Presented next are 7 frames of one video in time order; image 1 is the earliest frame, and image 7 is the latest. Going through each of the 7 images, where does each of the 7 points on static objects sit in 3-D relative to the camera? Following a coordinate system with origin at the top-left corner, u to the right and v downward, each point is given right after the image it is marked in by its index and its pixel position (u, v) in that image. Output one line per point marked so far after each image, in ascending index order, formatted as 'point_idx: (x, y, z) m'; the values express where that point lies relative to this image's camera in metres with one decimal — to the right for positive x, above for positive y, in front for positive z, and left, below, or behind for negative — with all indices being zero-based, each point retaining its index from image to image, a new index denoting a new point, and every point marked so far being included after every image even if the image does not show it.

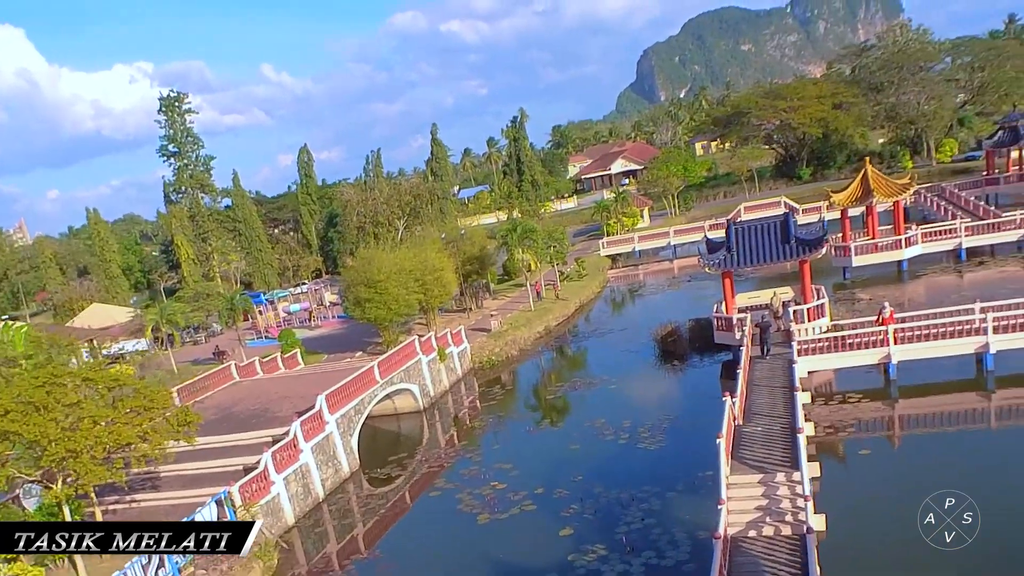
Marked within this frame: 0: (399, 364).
0: (-2.5, -1.7, +19.4) m
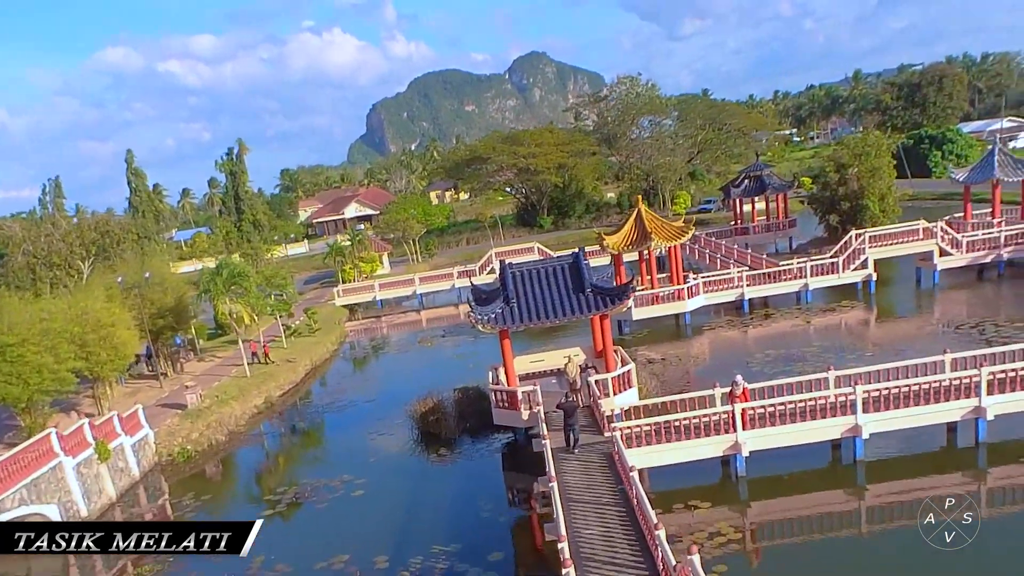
0: (-6.9, -2.7, +12.5) m
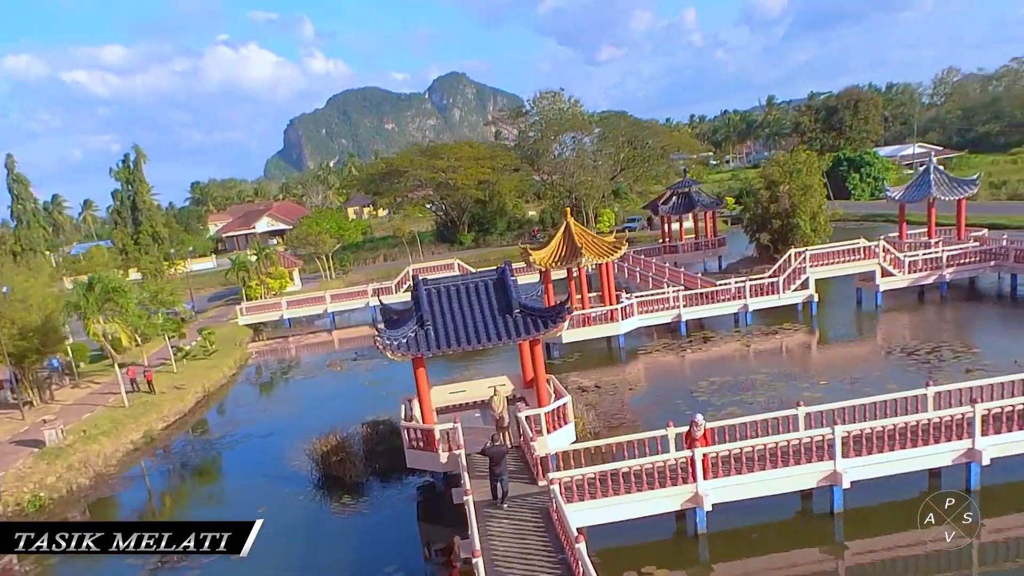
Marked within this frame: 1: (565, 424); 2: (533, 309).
0: (-7.8, -2.8, +9.8) m
1: (+0.7, -1.9, +12.4) m
2: (+0.3, -0.3, +11.8) m
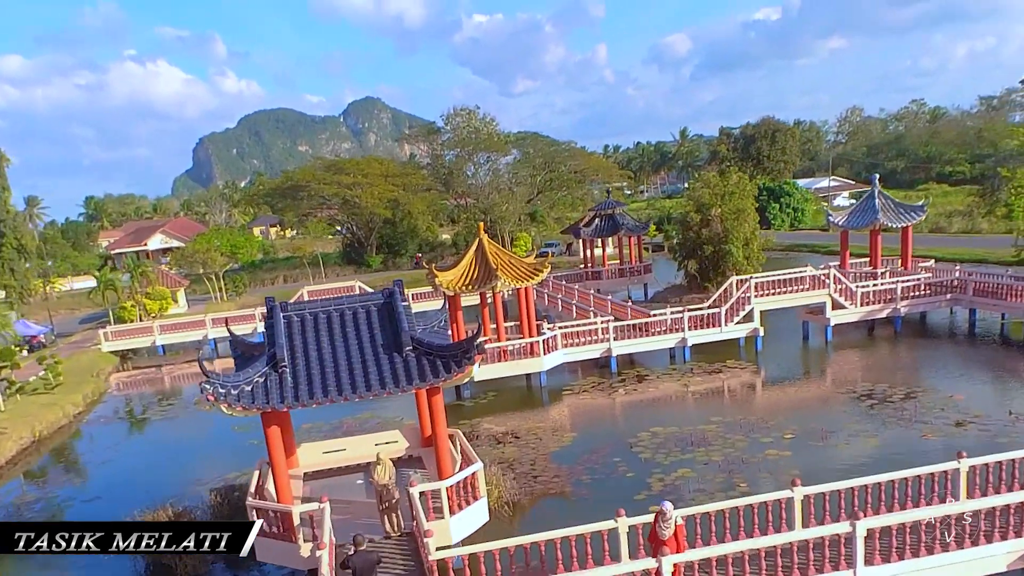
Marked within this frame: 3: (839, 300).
0: (-8.7, -2.9, +5.8) m
1: (-0.4, -2.2, +9.2) m
2: (-0.7, -0.6, +8.7) m
3: (+7.3, -0.3, +19.9) m
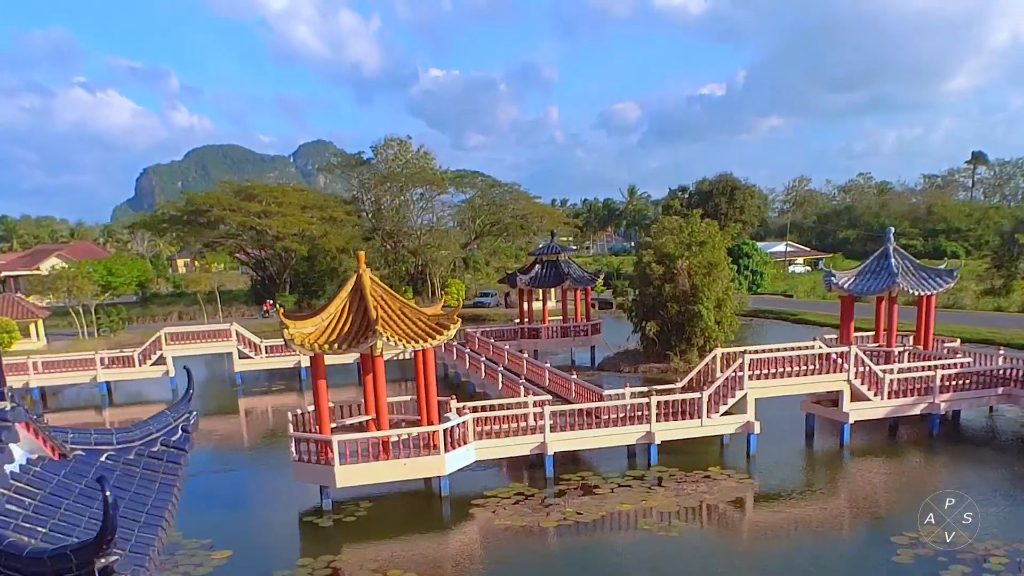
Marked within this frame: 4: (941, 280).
0: (-9.5, -2.5, -0.7) m
1: (-1.4, -2.5, +3.4) m
2: (-1.6, -0.8, +2.9) m
3: (+5.7, -1.6, +14.6) m
4: (+8.8, +0.2, +18.1) m
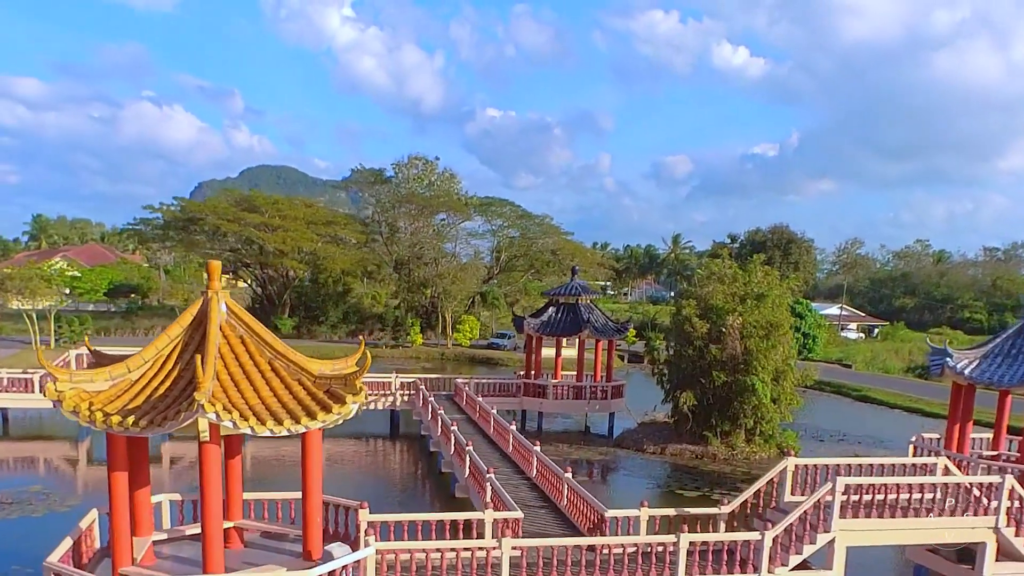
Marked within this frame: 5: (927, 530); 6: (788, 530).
0: (-10.6, -1.6, -5.2) m
1: (-2.4, -2.4, -1.6) m
2: (-2.5, -0.7, -2.0) m
3: (+5.2, -2.6, +9.4) m
4: (+8.6, -1.2, +12.8) m
5: (+4.1, -2.4, +9.1) m
6: (+2.7, -2.3, +8.7) m
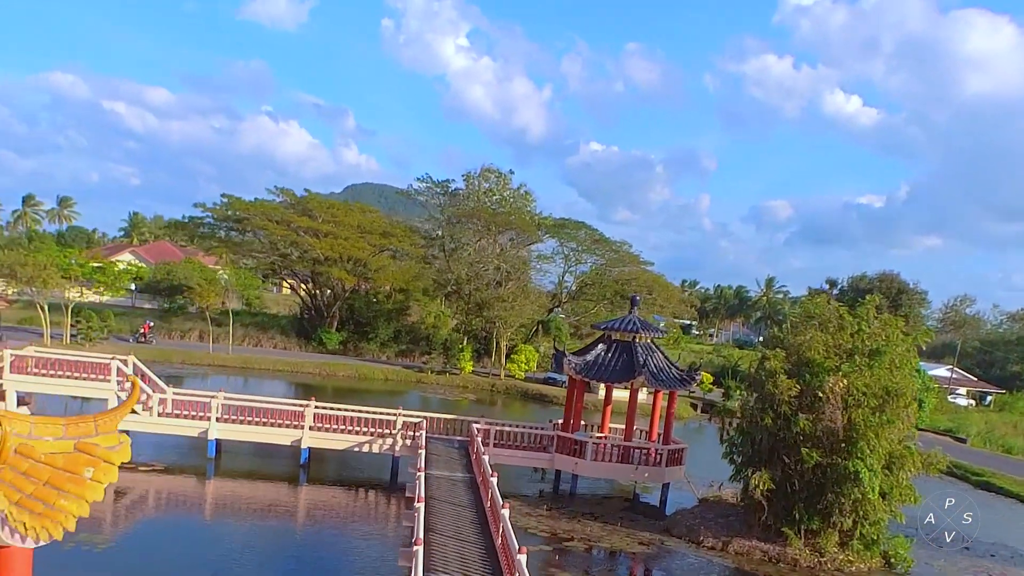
0: (-12.4, -0.4, -8.2) m
1: (-3.9, -2.0, -5.4) m
2: (-4.0, -0.2, -5.7) m
3: (+4.6, -3.1, +4.7) m
4: (+8.4, -2.1, +7.9) m
5: (+3.5, -2.9, +4.5) m
6: (+2.0, -2.6, +4.3) m
